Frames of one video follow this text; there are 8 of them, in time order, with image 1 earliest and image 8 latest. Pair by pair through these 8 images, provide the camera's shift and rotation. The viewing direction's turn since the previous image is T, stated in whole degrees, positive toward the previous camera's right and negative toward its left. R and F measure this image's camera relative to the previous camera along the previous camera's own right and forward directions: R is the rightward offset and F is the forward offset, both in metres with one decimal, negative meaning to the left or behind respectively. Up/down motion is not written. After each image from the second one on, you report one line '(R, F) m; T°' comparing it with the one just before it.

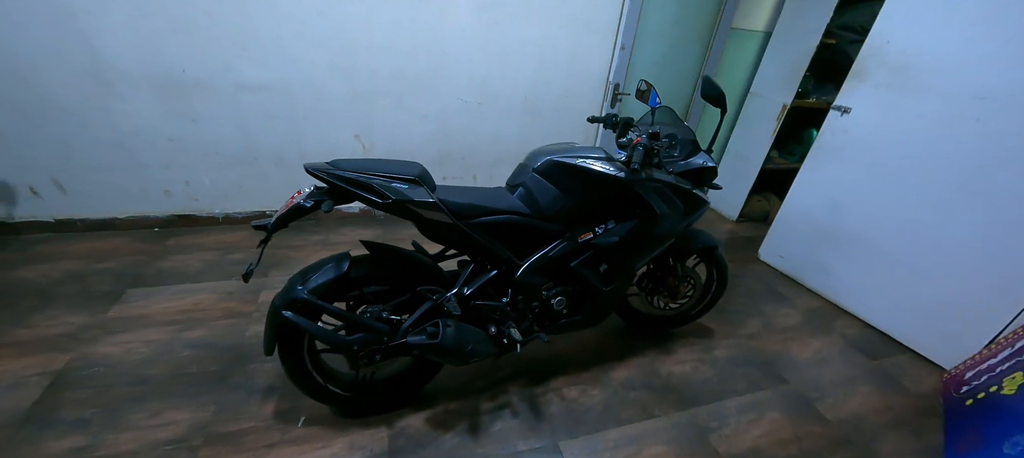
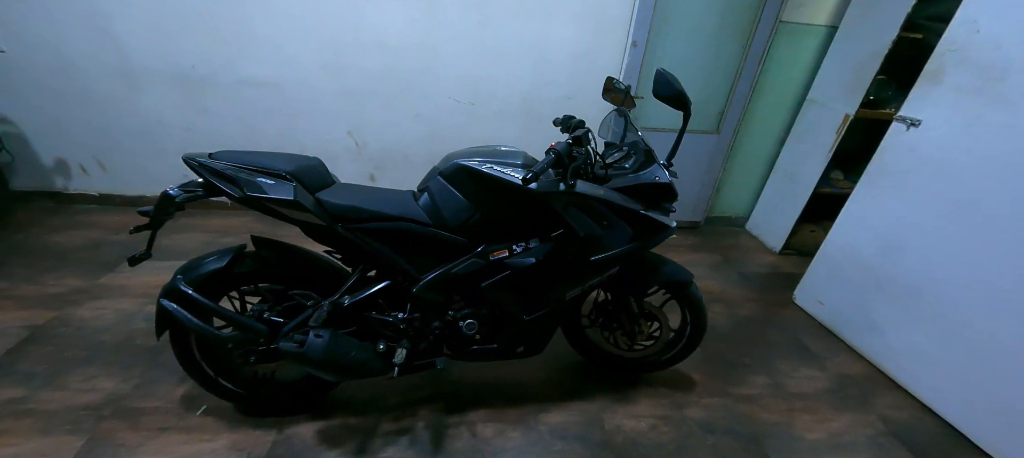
(+0.5, +0.2) m; -12°
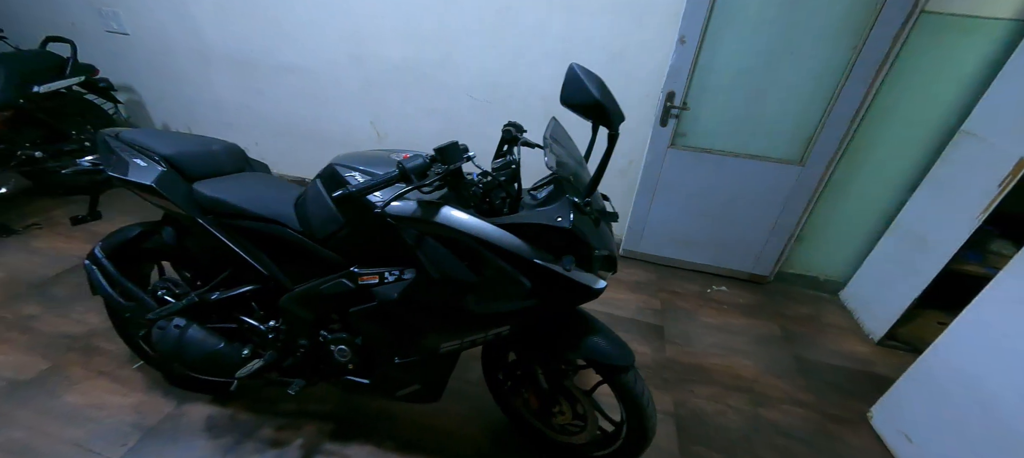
(+0.6, +0.3) m; -17°
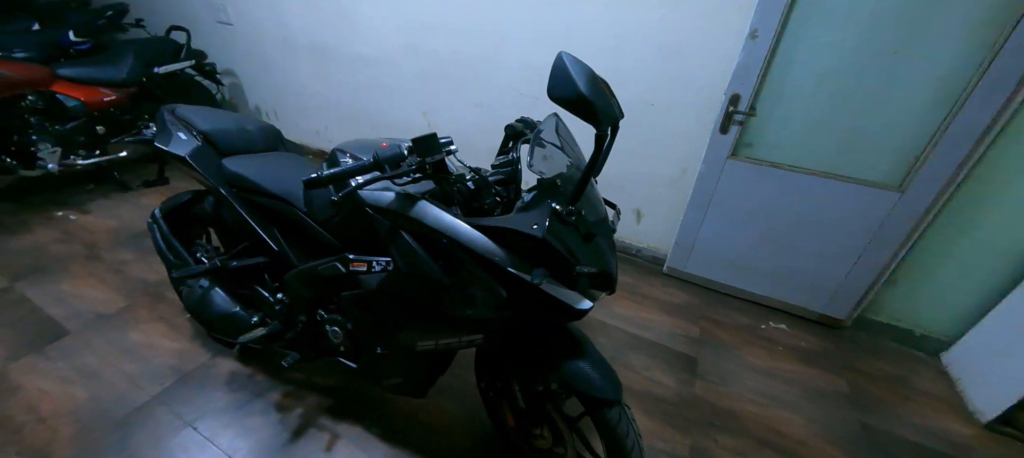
(+0.2, +0.1) m; -11°
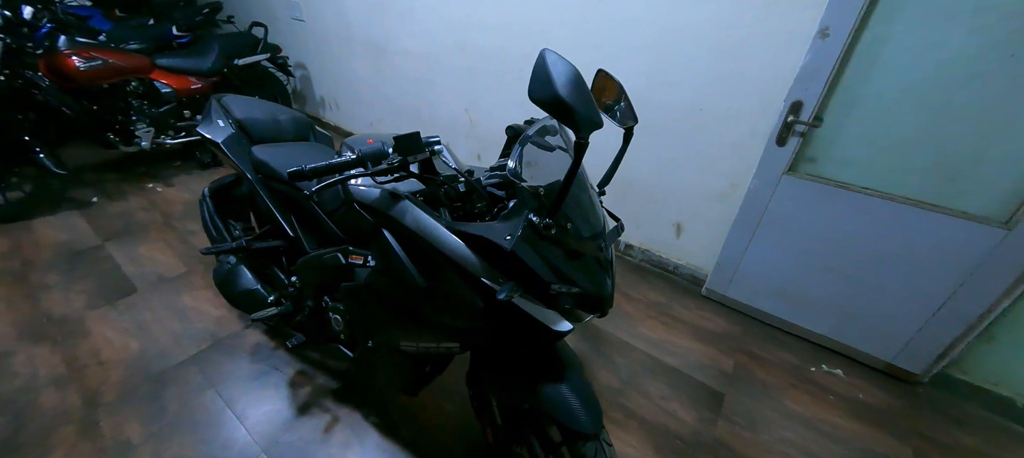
(+0.2, +0.1) m; -9°
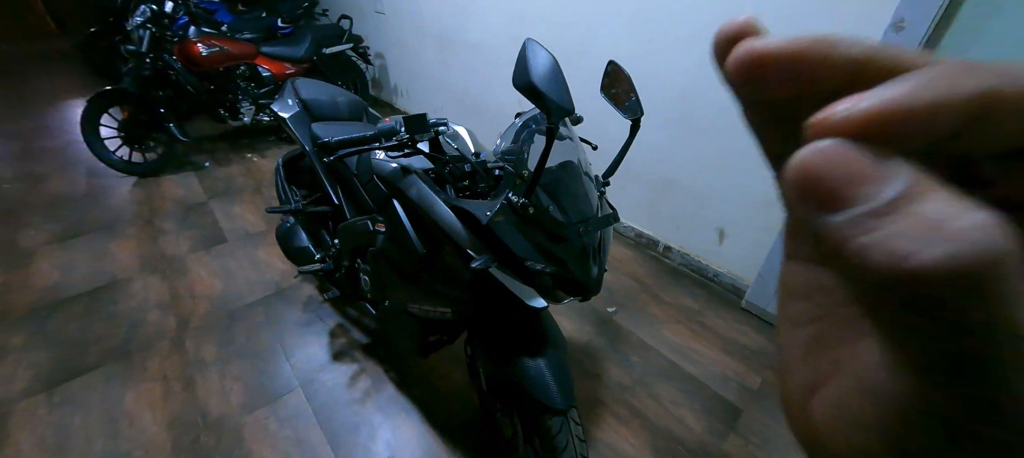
(+0.2, 0.0) m; -10°
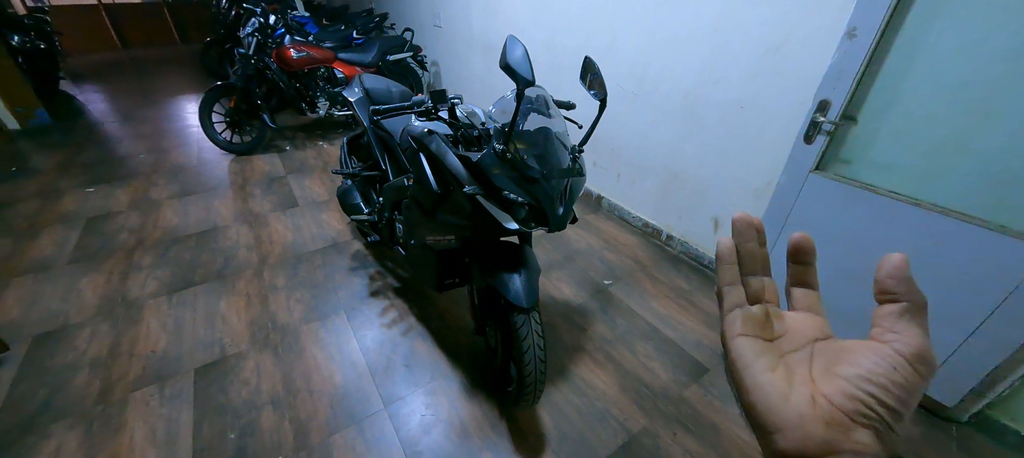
(+0.2, -0.3) m; -7°
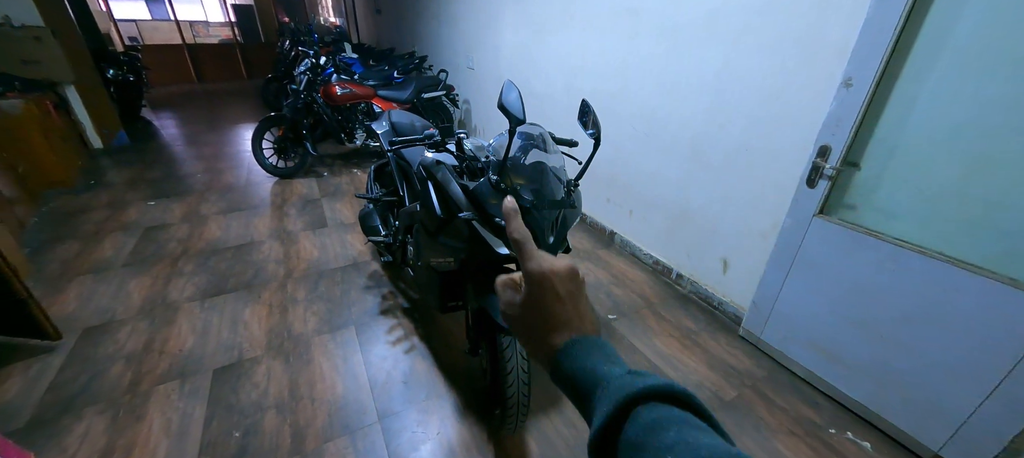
(+0.1, -0.1) m; -5°
